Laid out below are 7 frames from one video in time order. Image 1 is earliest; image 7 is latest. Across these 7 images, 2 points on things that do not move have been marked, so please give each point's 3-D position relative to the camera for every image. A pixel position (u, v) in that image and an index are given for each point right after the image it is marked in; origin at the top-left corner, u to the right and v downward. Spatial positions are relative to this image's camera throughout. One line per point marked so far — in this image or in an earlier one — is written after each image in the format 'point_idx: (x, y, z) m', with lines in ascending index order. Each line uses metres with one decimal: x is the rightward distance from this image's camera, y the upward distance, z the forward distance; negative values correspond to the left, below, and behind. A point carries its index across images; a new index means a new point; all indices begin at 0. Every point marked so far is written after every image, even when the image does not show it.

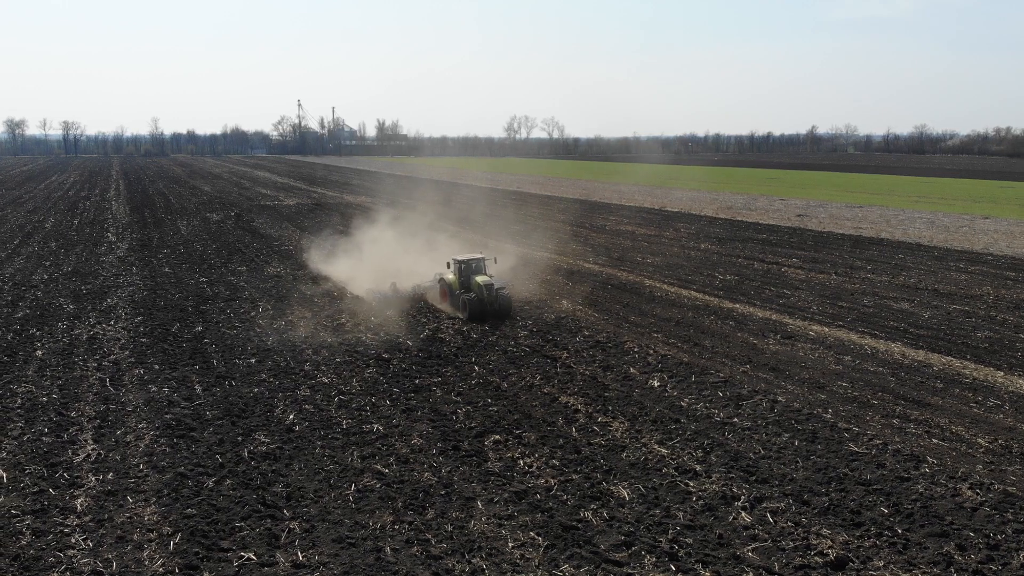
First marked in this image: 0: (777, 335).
0: (+3.7, -0.6, +13.9) m
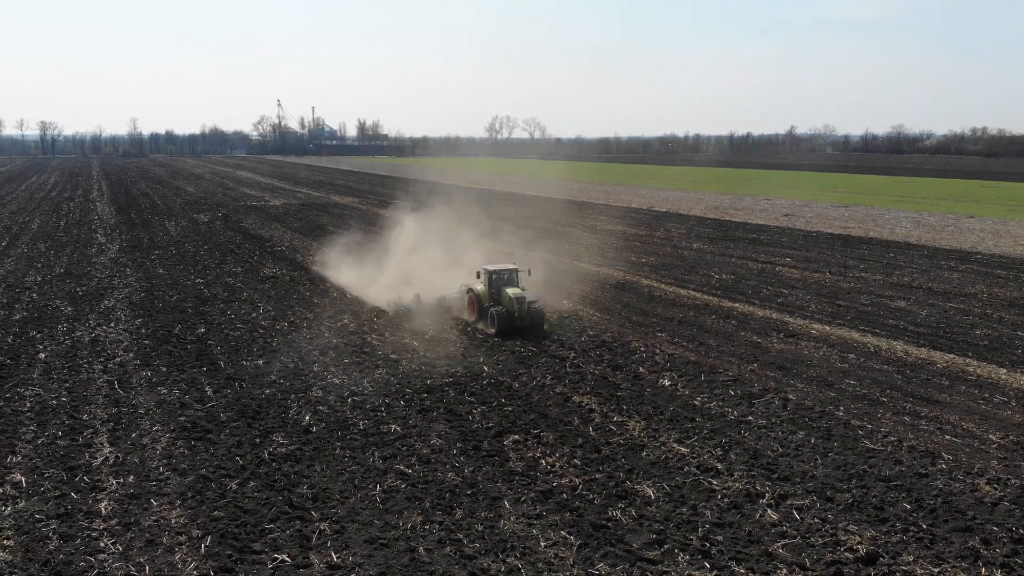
0: (+3.8, -0.6, +14.0) m
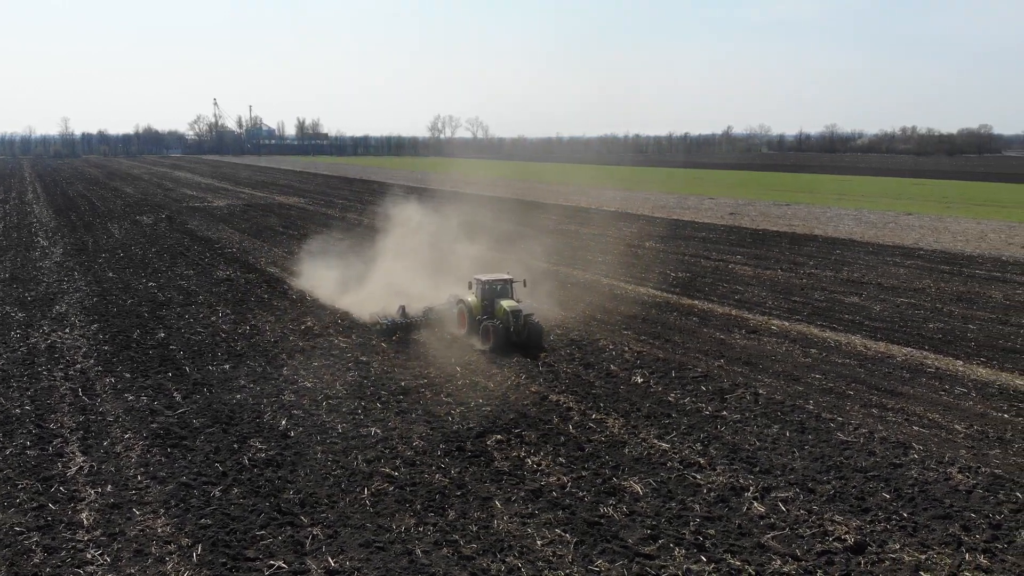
0: (+3.3, -0.6, +14.3) m
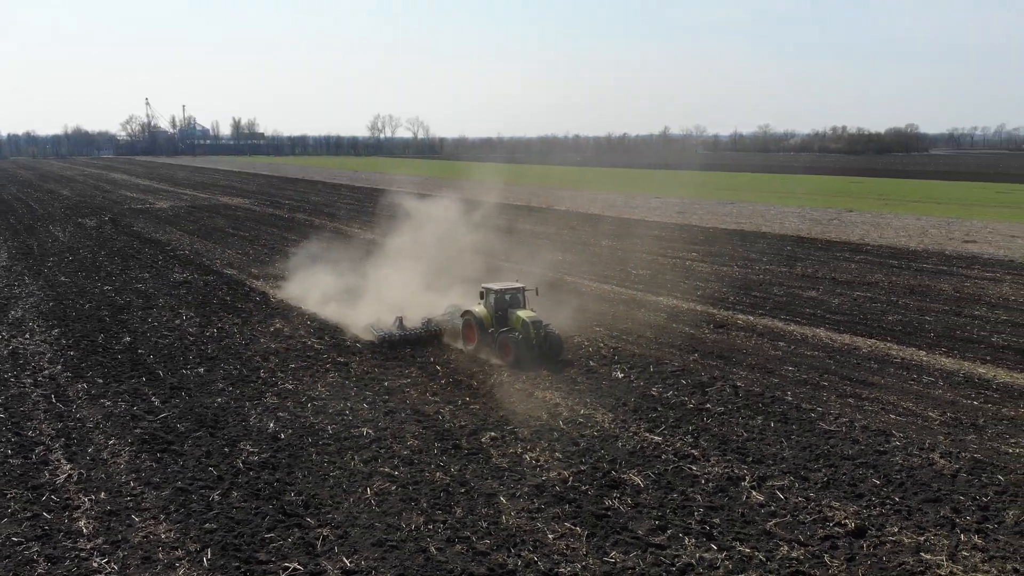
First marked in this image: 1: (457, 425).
0: (+2.9, -0.5, +14.6) m
1: (-0.6, -1.4, +10.2) m
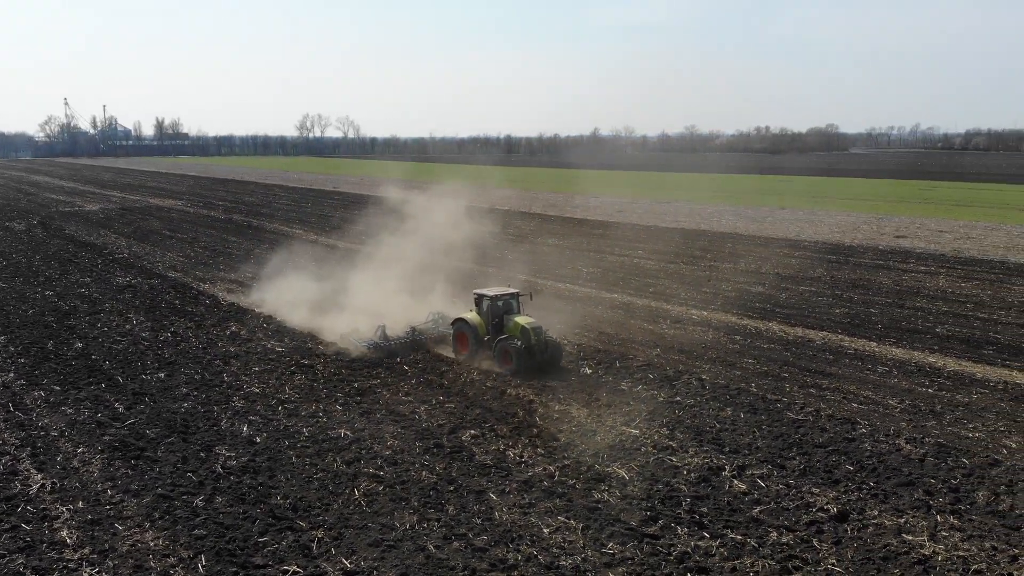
0: (+2.3, -0.5, +14.8) m
1: (-0.8, -1.4, +10.2) m
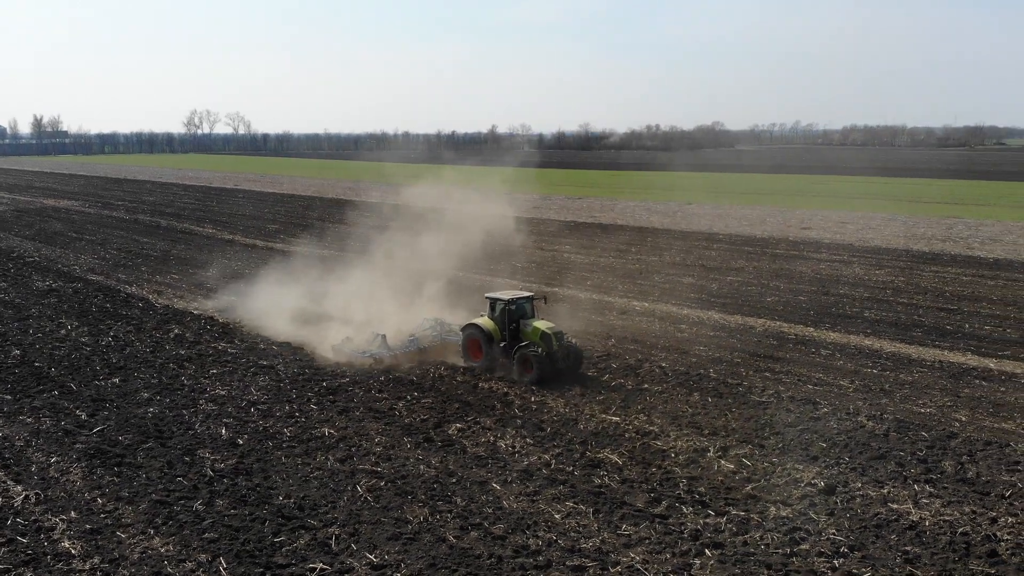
0: (+1.5, -0.4, +15.2) m
1: (-1.0, -1.4, +10.3) m
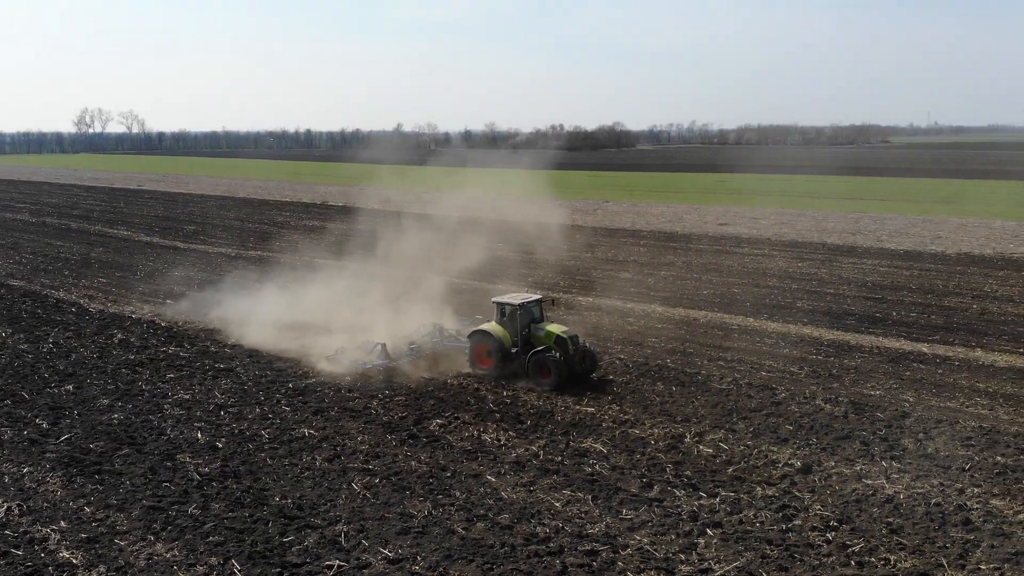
0: (+0.7, -0.3, +15.5) m
1: (-1.2, -1.3, +10.3) m
